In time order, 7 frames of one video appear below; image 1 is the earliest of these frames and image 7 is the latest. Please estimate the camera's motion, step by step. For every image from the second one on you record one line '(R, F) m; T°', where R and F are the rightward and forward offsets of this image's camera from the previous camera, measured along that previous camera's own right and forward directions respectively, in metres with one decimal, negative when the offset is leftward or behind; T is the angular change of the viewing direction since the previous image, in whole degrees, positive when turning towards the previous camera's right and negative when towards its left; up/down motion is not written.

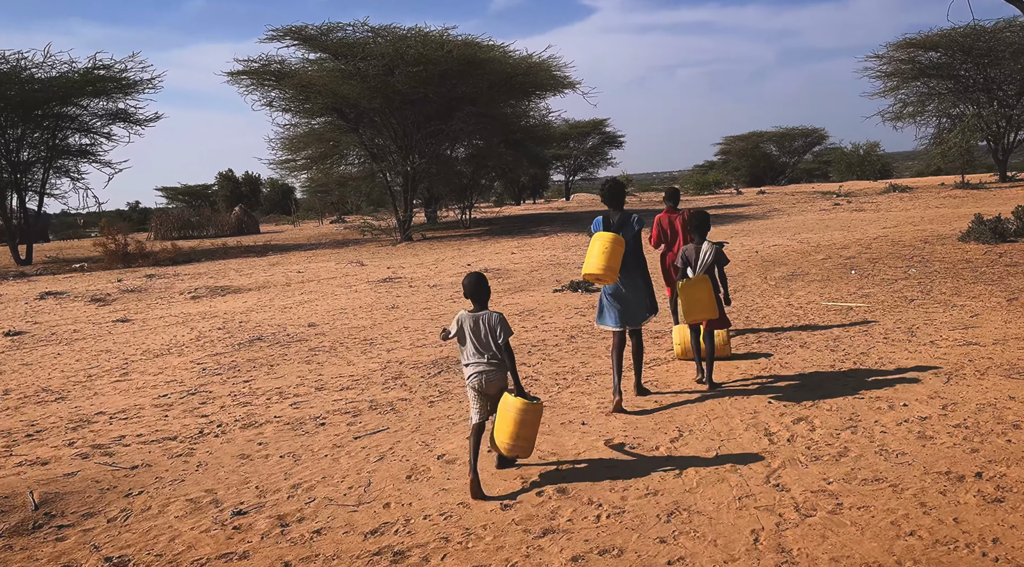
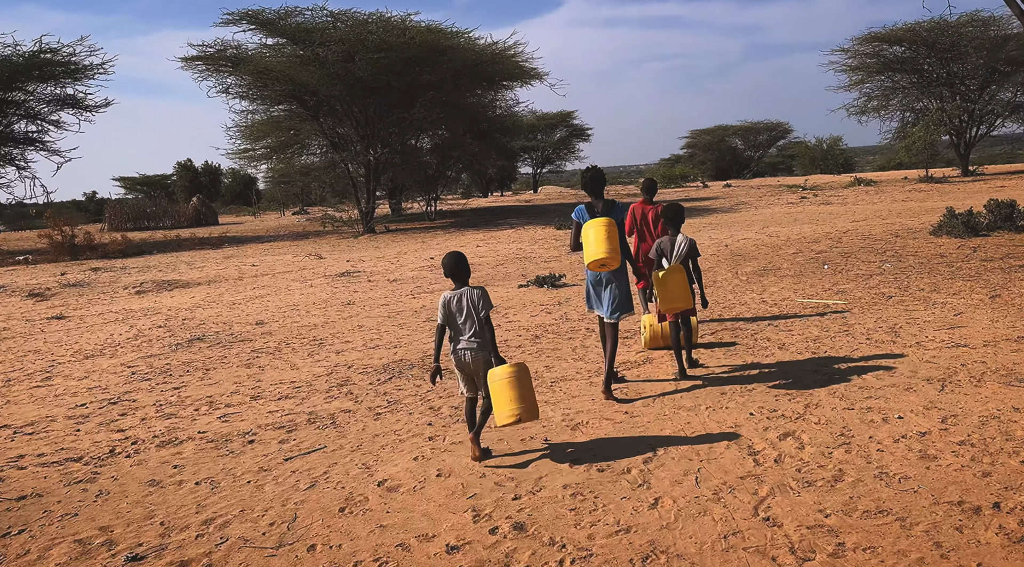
(+0.1, +0.6) m; +2°
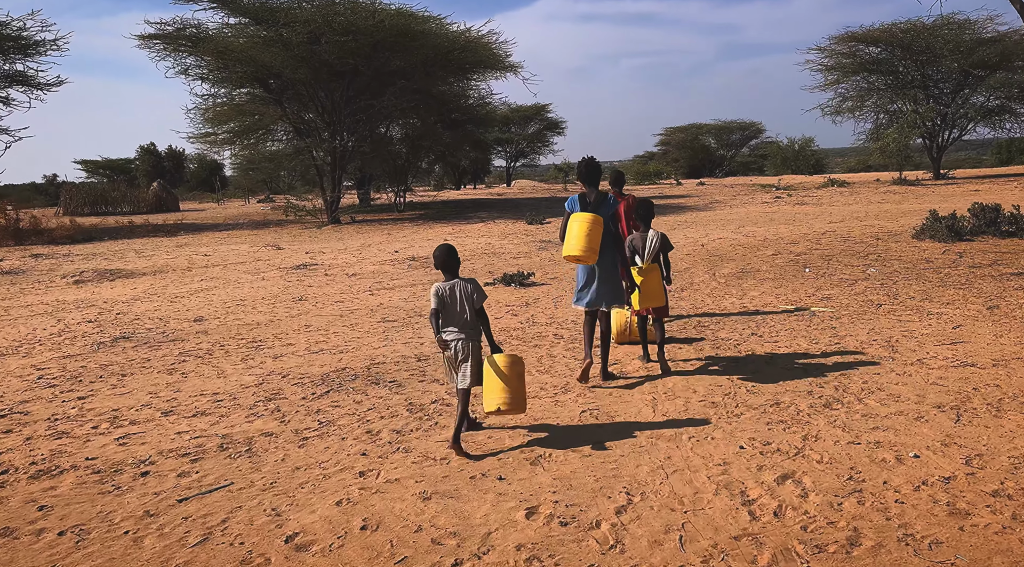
(+0.1, +0.7) m; +2°
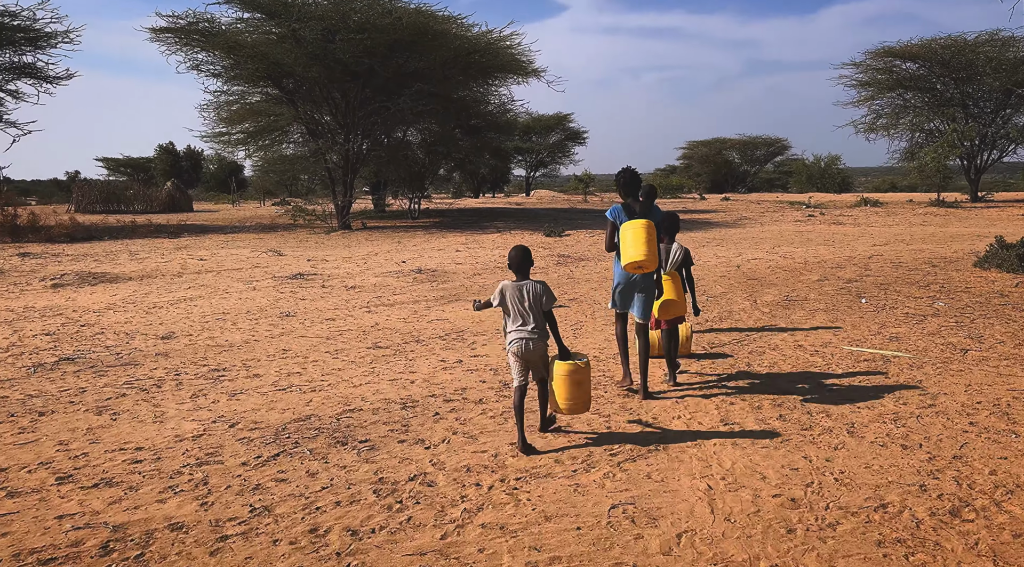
(0.0, +1.3) m; -1°
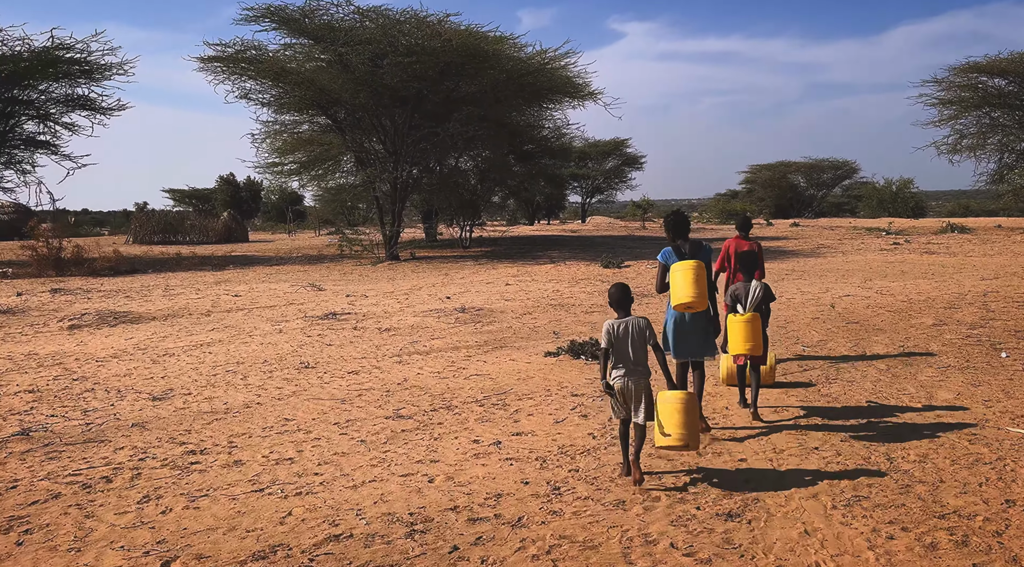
(0.0, +1.5) m; -4°
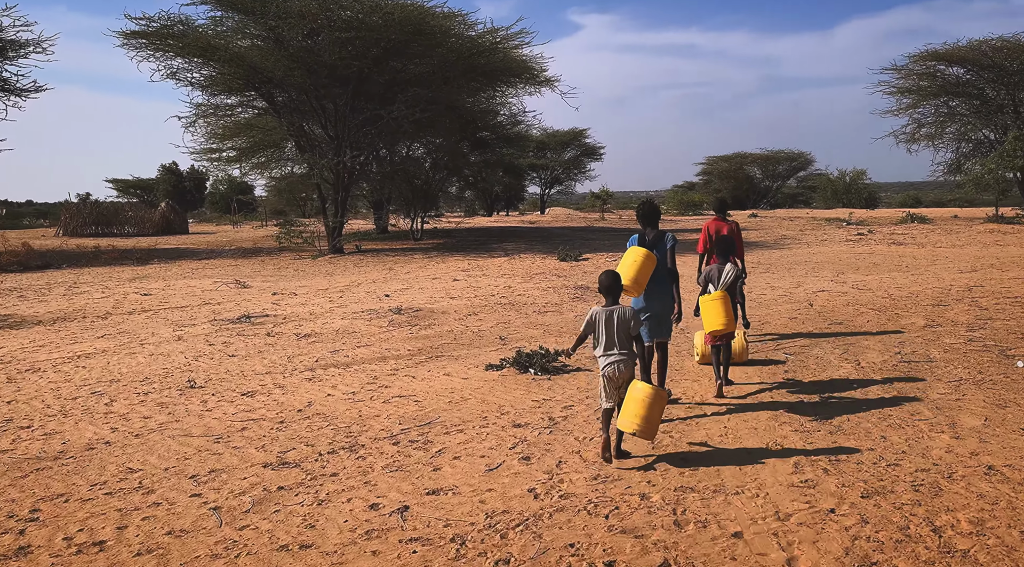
(+0.2, +1.4) m; +3°
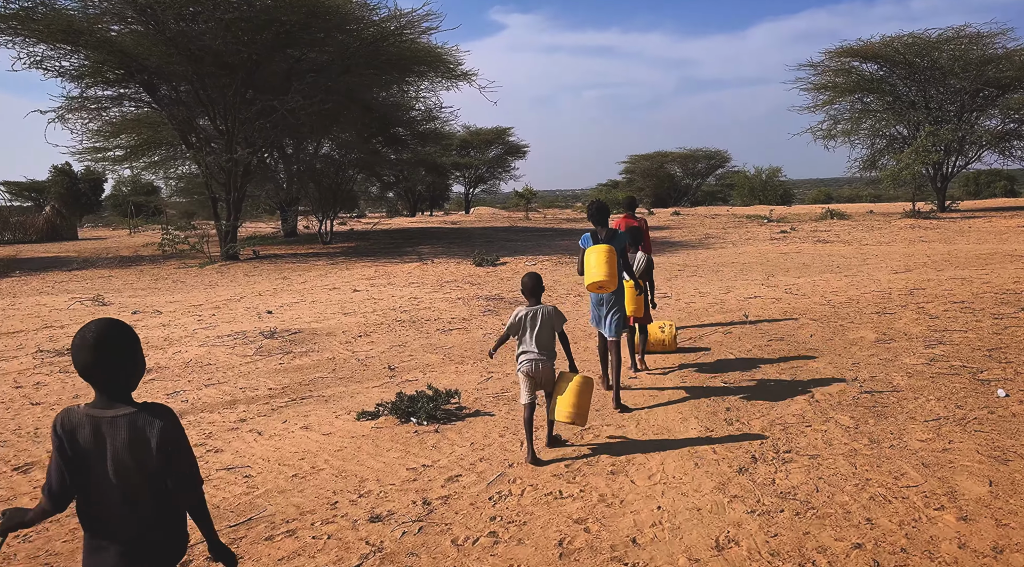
(+0.3, +1.5) m; +5°
